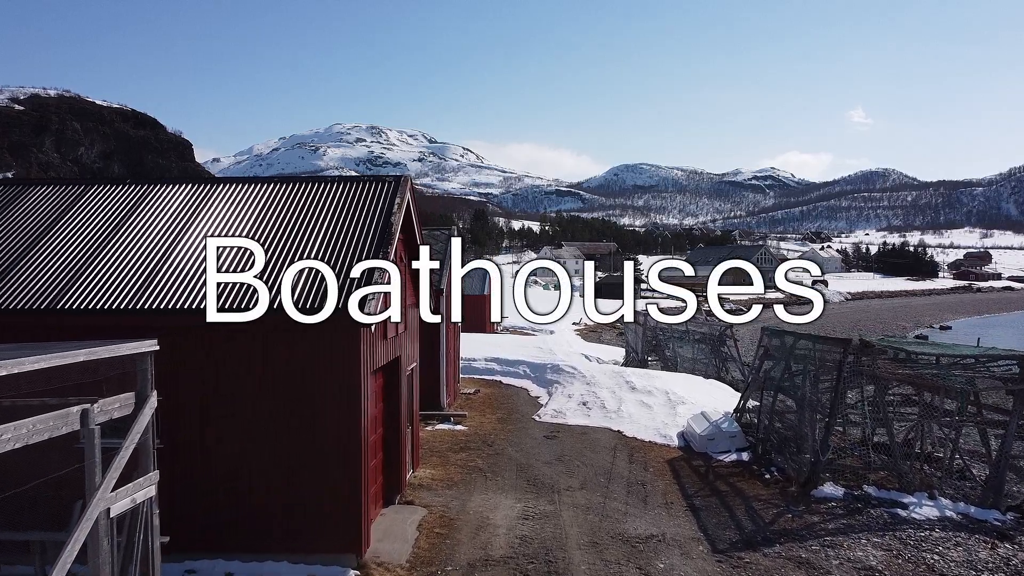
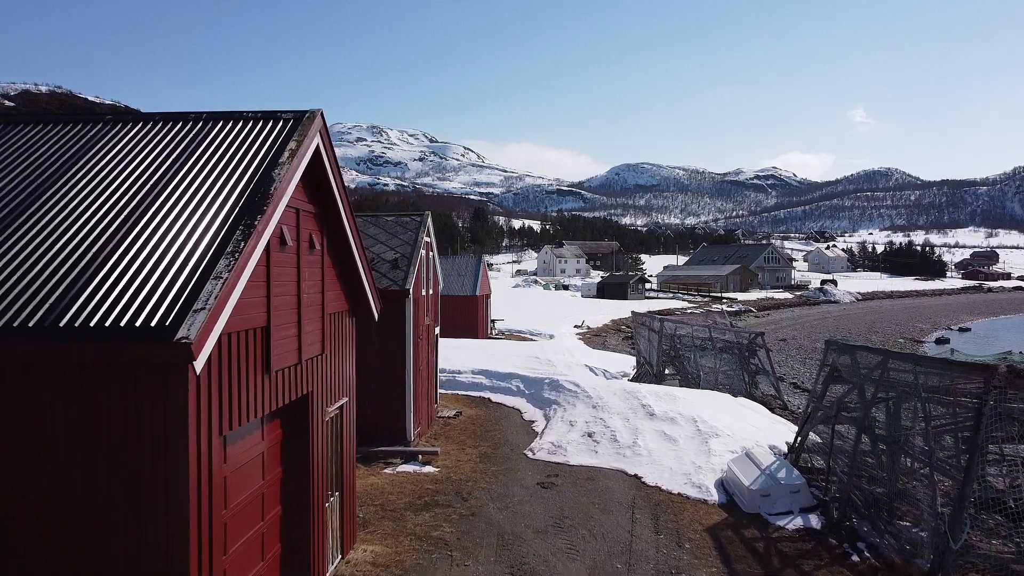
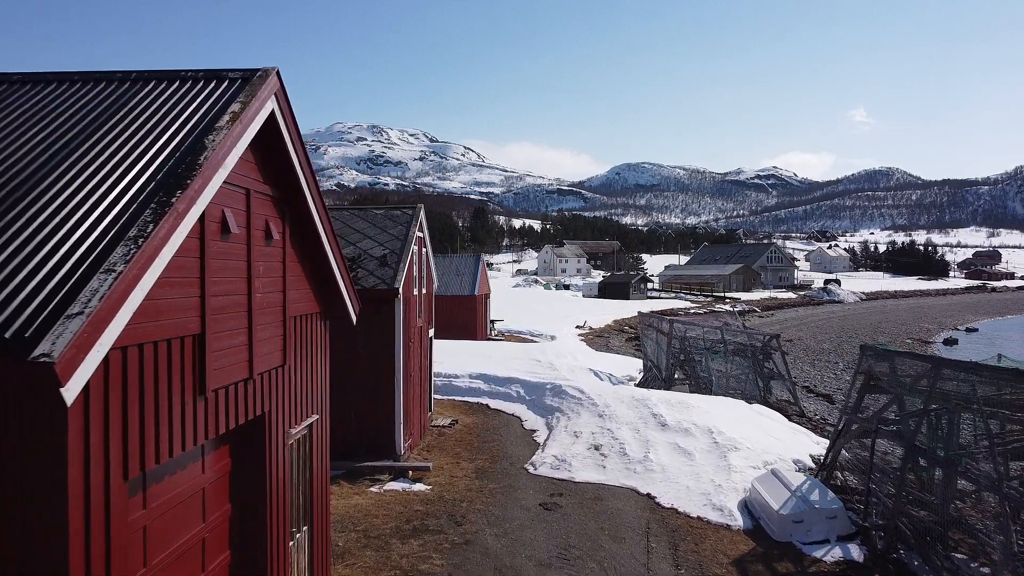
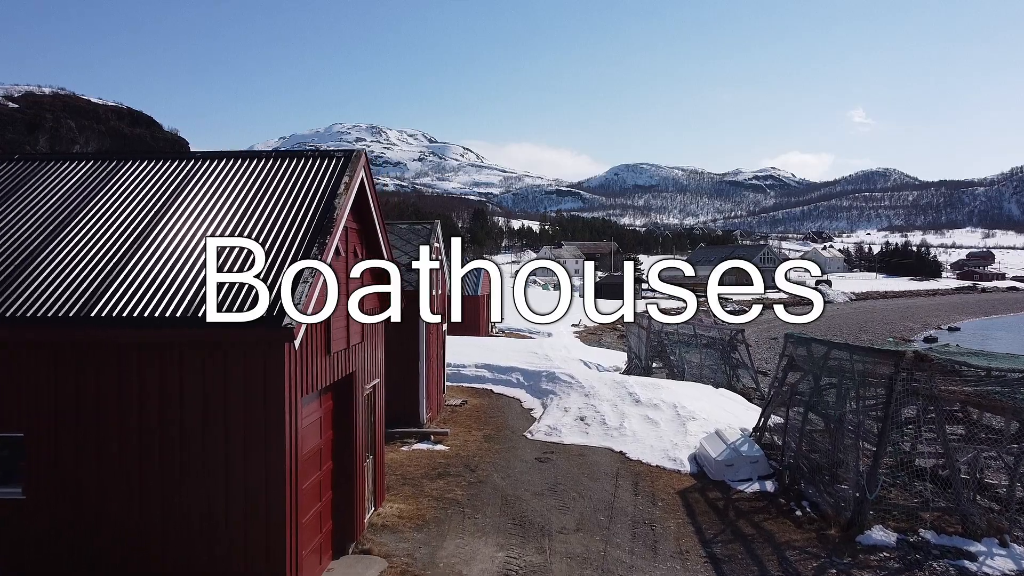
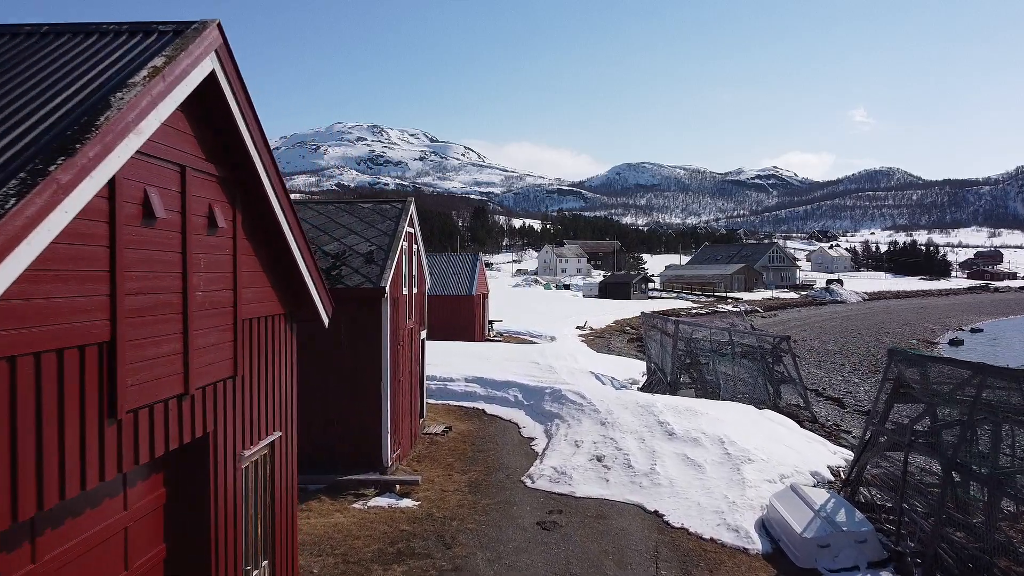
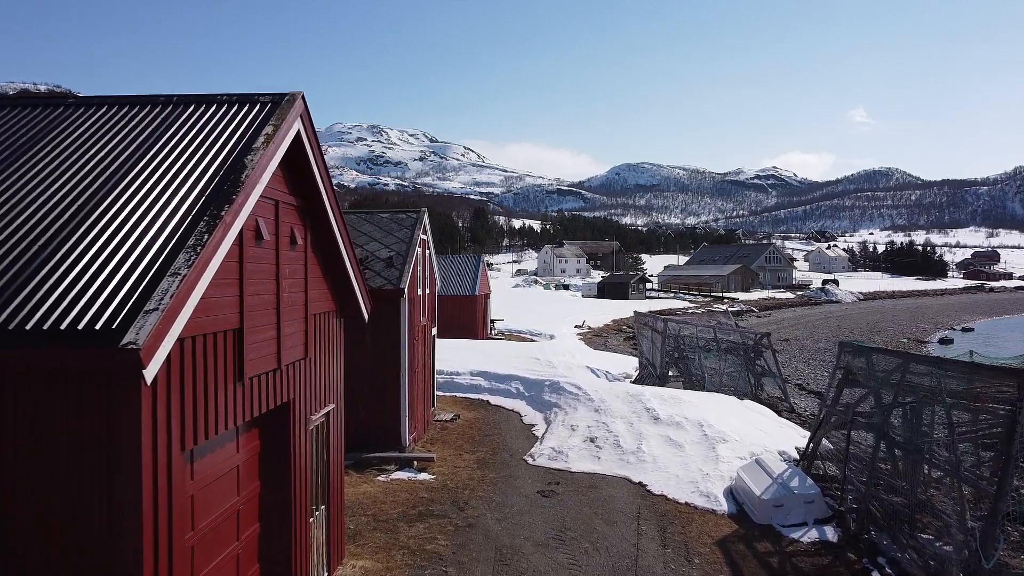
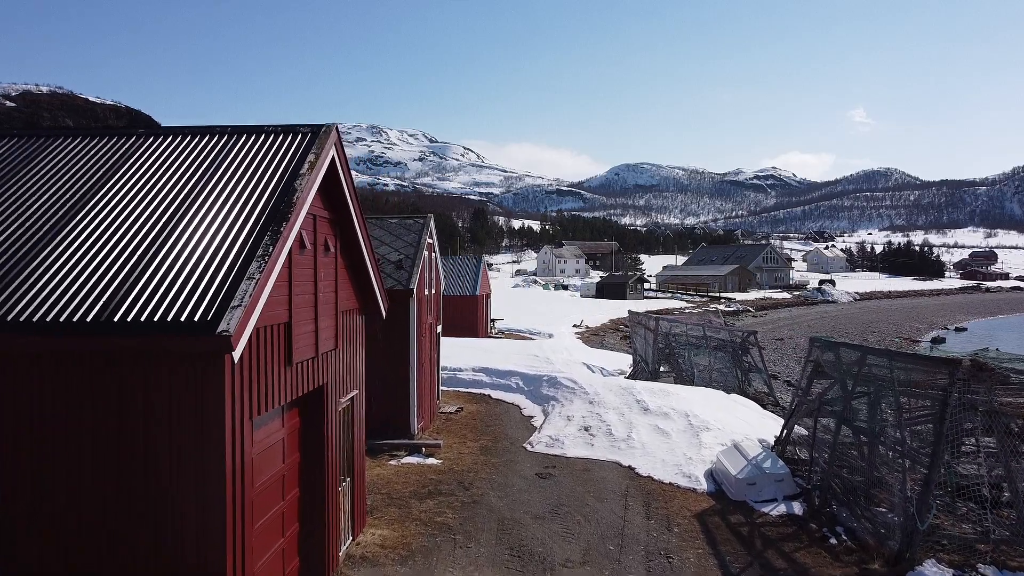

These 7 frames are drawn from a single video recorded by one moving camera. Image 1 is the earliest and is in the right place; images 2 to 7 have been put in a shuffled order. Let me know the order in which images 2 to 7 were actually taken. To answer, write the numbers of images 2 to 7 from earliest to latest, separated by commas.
4, 7, 2, 6, 3, 5
